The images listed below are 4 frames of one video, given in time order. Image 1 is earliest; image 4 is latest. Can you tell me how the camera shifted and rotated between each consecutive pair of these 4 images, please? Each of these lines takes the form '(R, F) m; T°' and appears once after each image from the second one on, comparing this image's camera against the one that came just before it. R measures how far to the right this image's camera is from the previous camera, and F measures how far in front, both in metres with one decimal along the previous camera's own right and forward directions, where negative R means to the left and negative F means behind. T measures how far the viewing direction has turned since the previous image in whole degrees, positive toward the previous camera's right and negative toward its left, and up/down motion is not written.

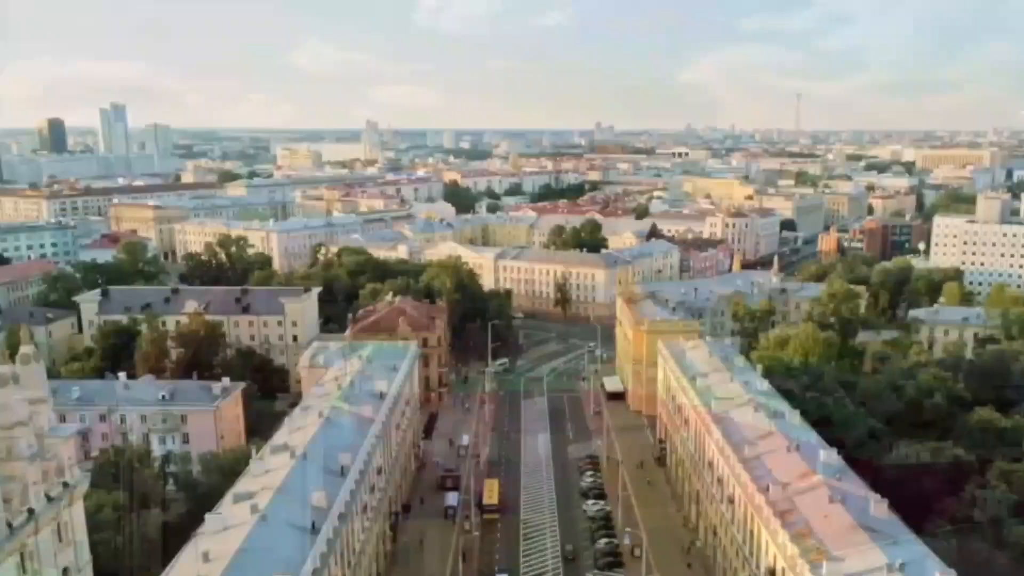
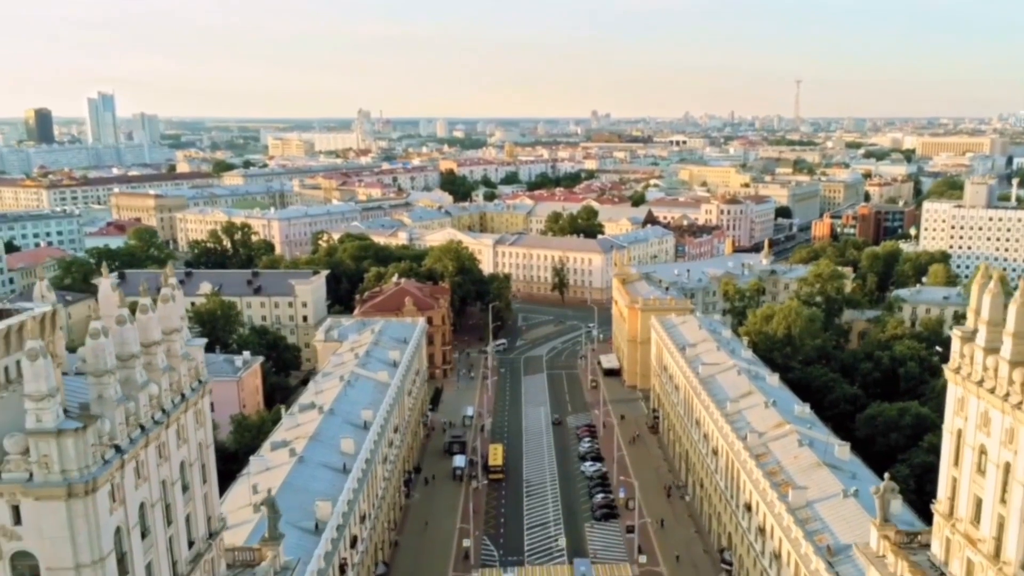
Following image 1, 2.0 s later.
(-0.6, -5.8) m; 0°
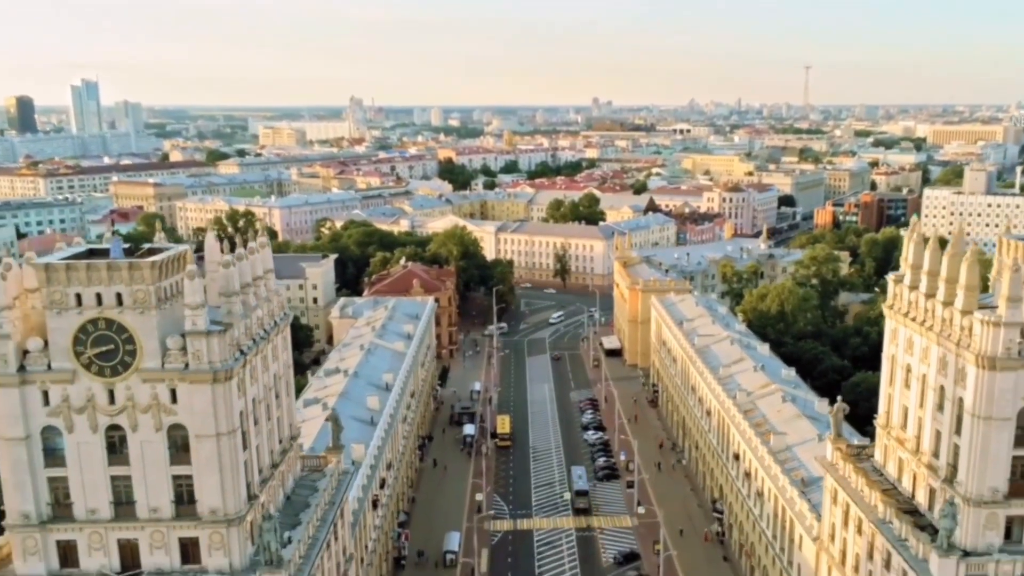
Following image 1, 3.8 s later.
(-0.6, -5.1) m; 0°
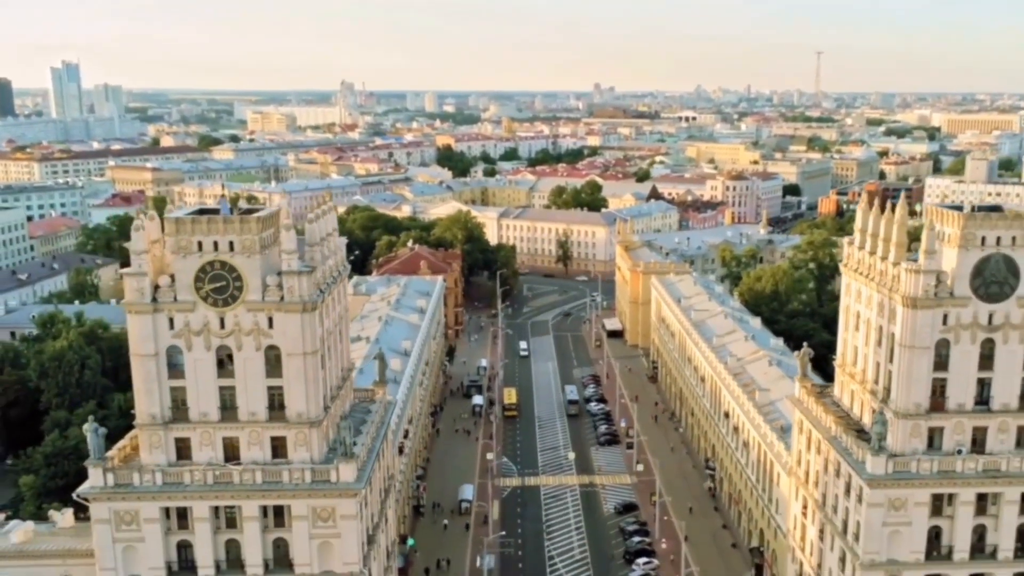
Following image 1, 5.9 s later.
(-0.6, -5.4) m; 0°
